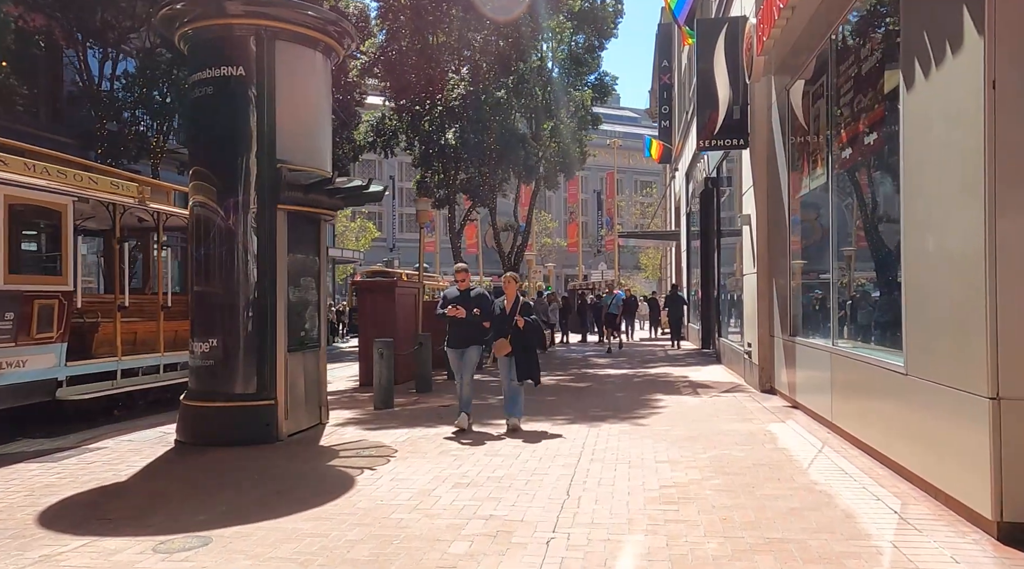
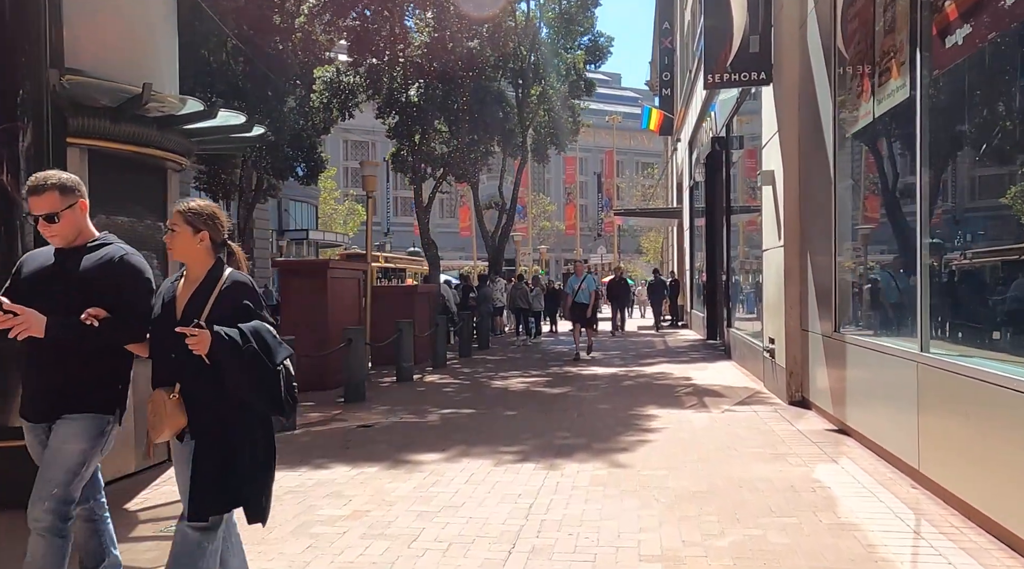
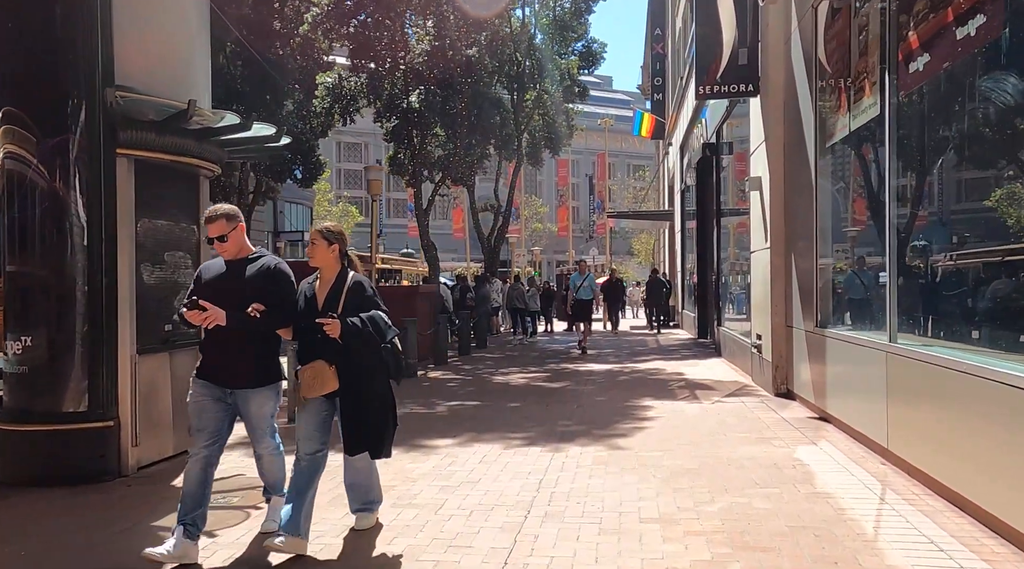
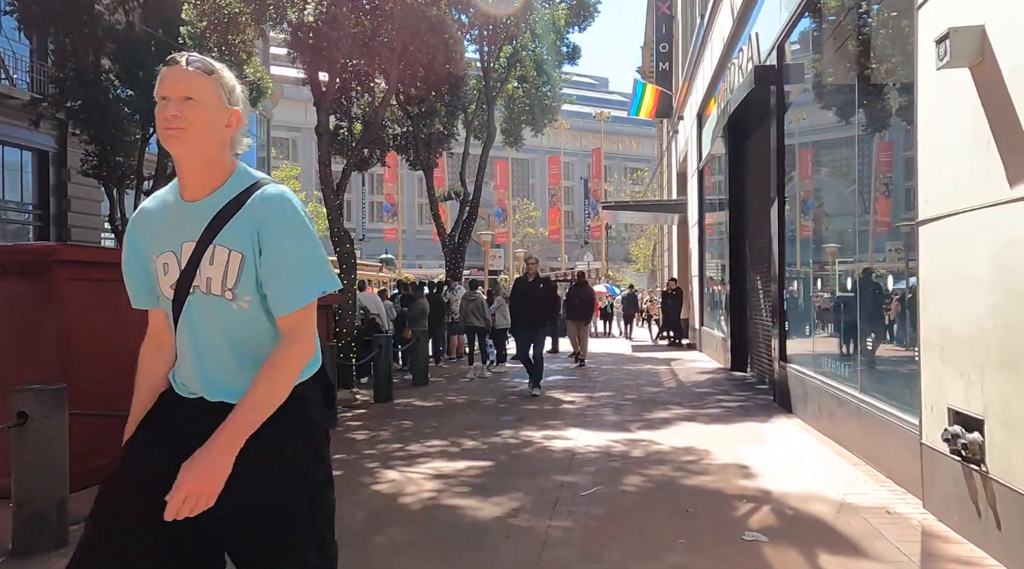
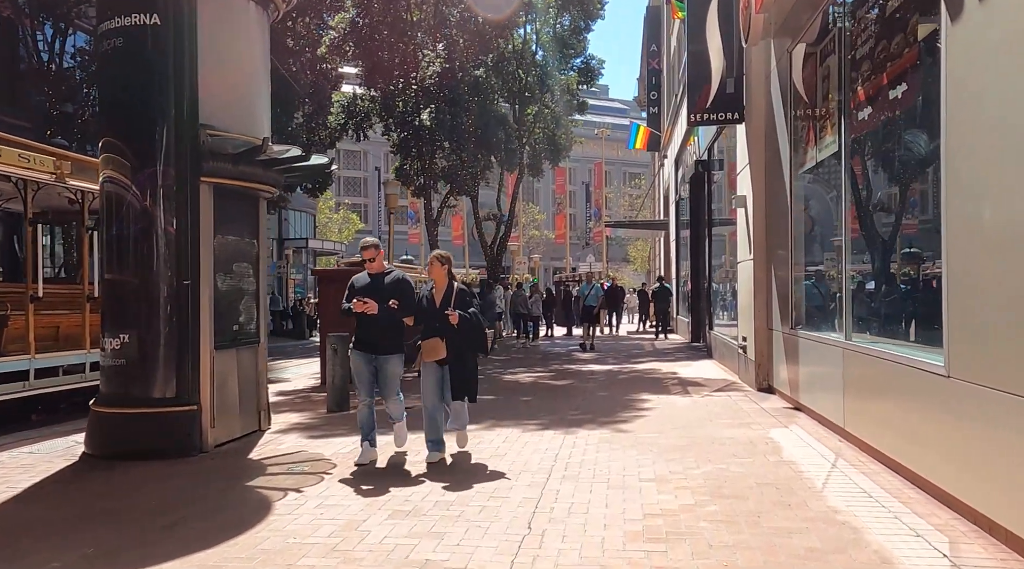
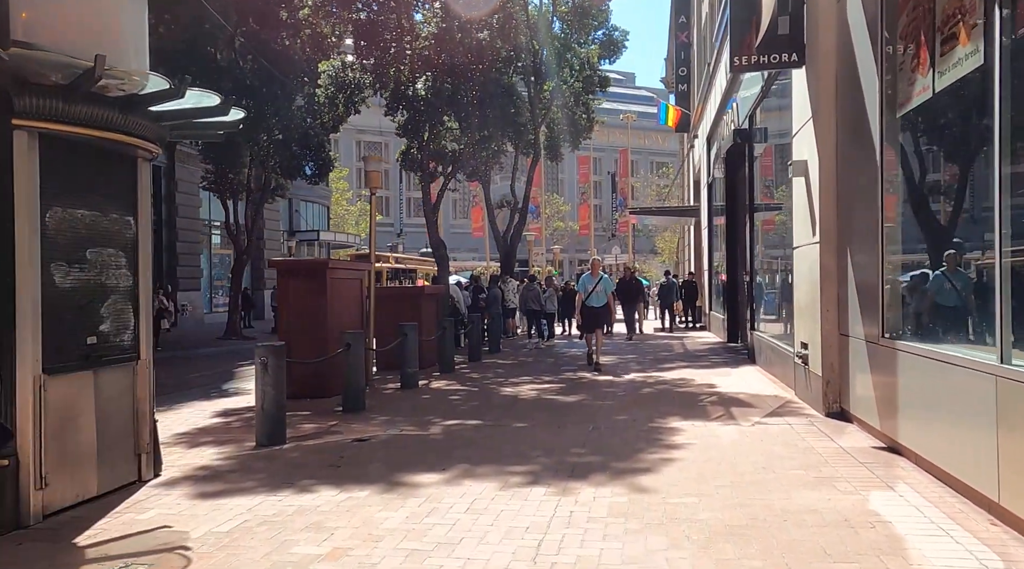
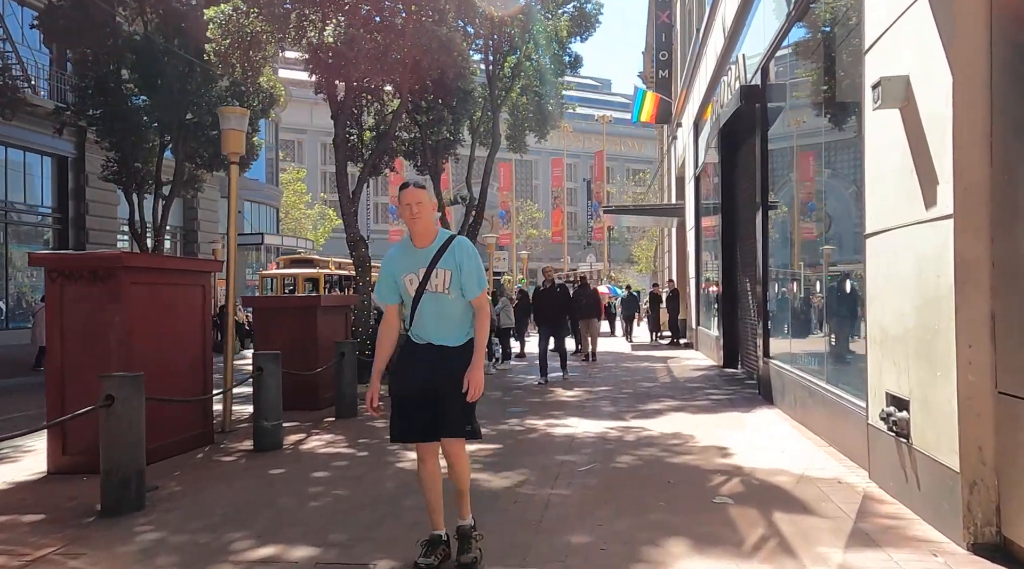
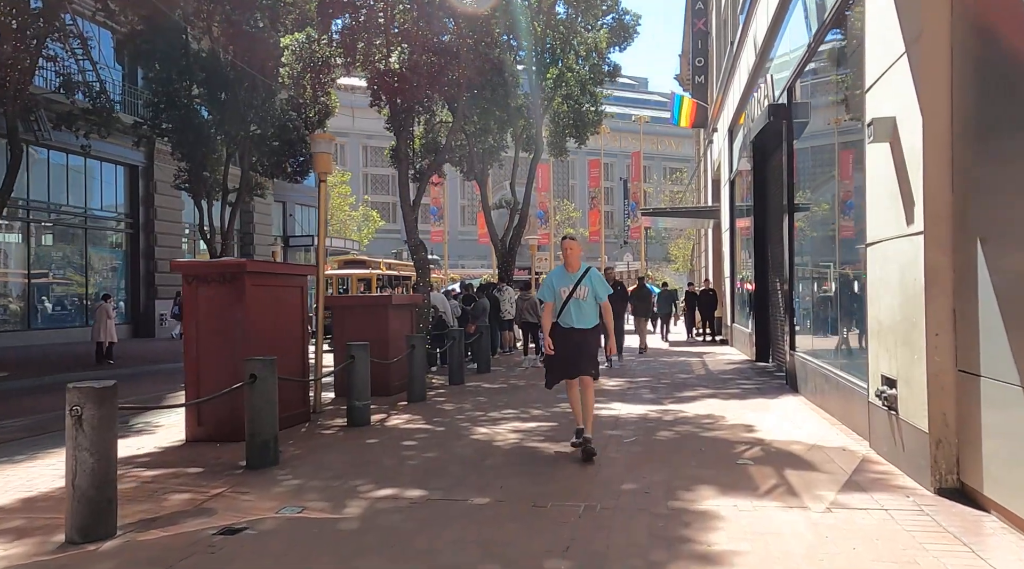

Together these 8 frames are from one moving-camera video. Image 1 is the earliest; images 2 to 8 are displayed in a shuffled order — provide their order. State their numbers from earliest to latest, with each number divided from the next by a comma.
5, 3, 2, 6, 8, 7, 4
